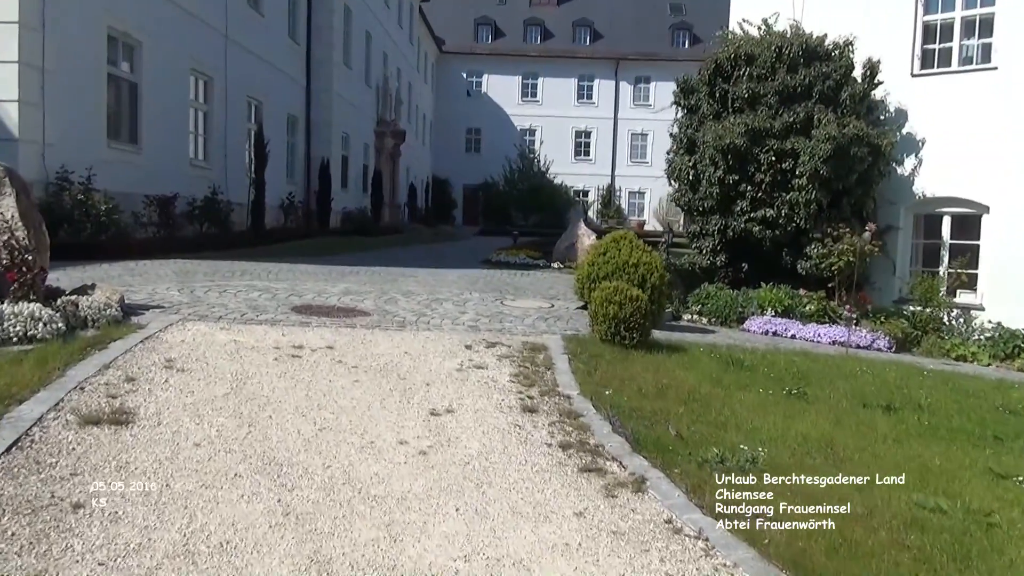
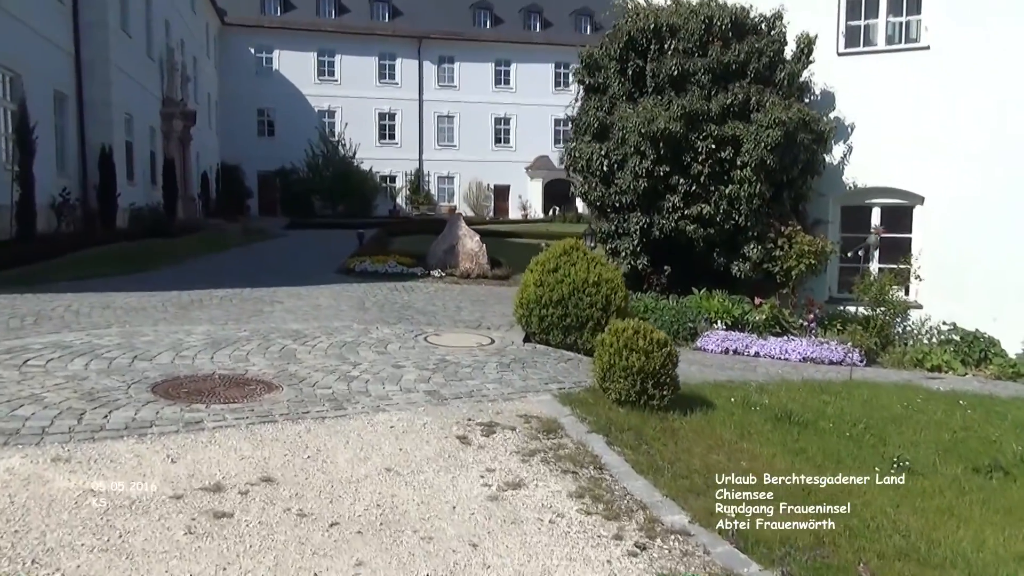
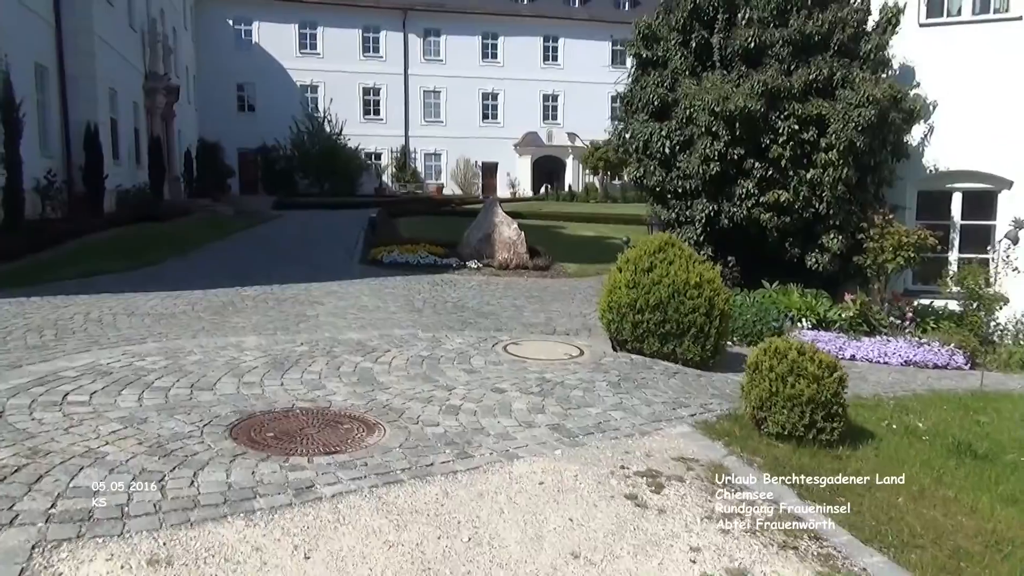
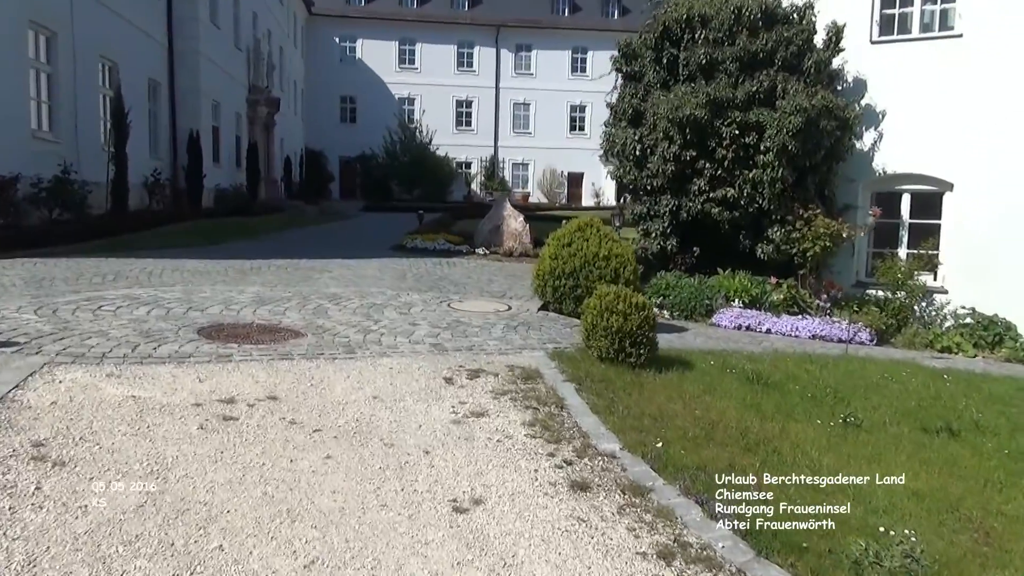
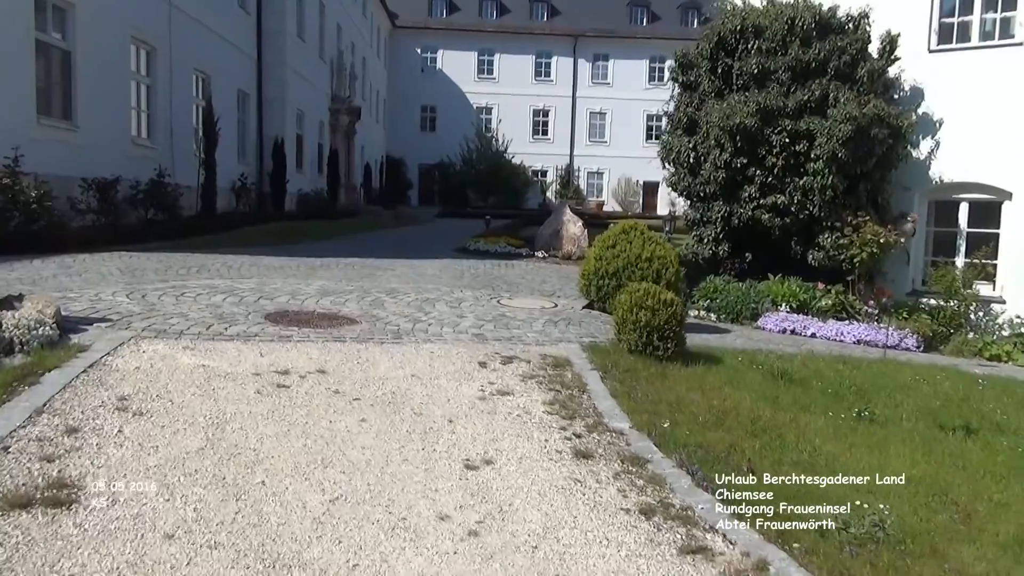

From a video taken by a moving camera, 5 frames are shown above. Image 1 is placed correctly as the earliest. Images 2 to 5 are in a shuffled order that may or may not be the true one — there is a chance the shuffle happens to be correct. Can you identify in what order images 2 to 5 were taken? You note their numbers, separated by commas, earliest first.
5, 4, 2, 3
